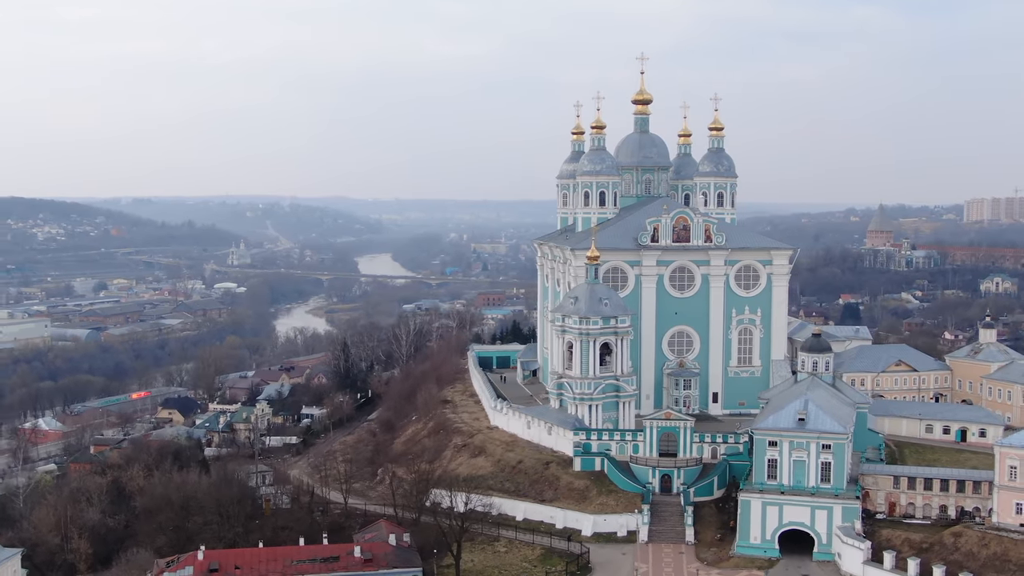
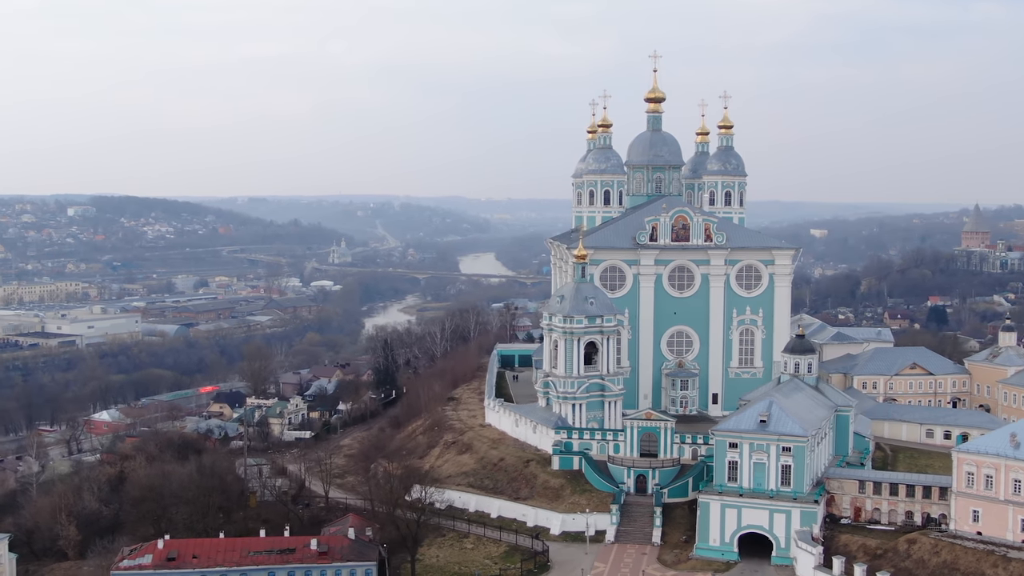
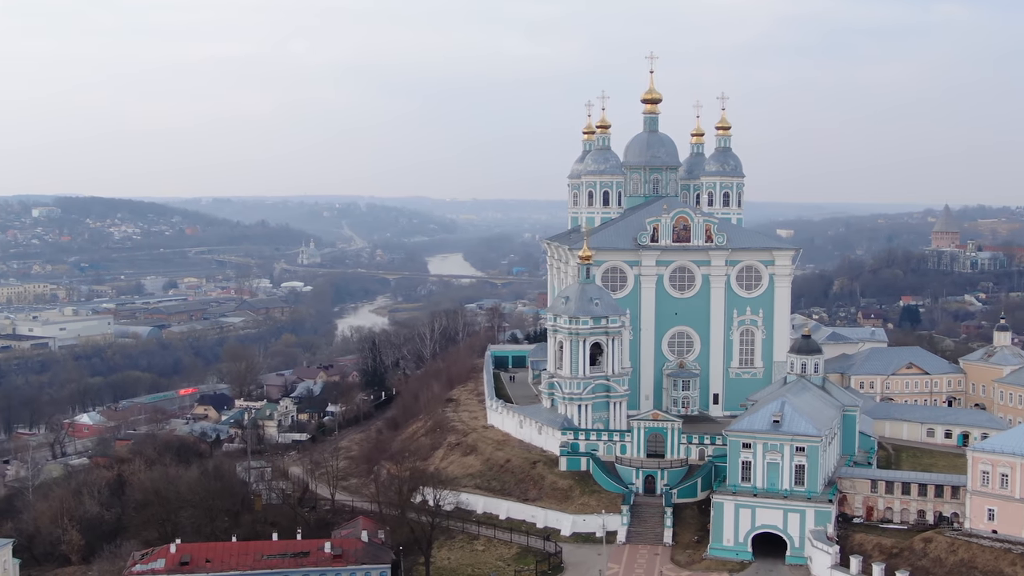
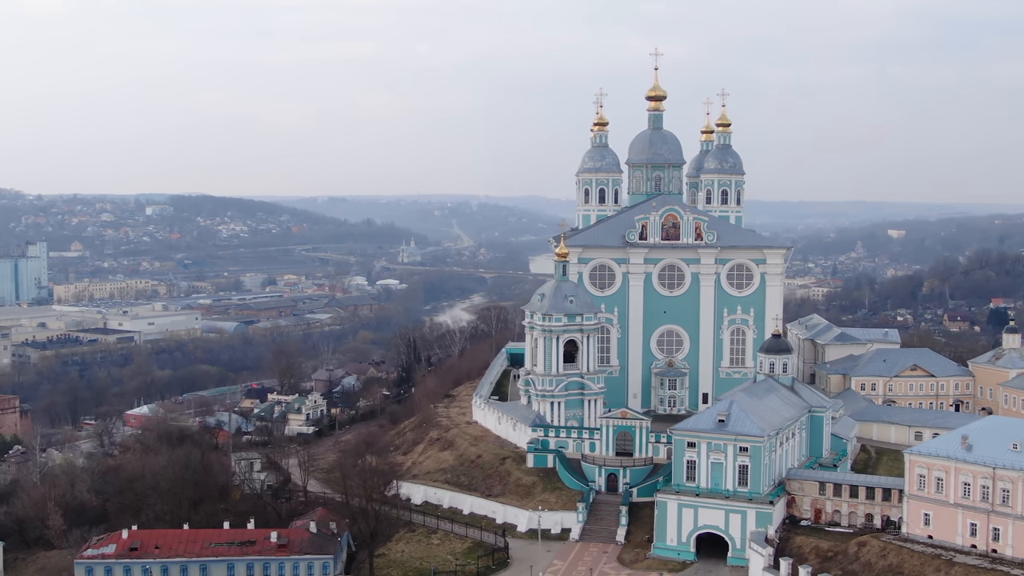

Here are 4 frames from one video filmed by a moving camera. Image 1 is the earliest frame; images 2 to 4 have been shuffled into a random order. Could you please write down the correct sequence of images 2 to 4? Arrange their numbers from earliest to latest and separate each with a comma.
3, 2, 4
